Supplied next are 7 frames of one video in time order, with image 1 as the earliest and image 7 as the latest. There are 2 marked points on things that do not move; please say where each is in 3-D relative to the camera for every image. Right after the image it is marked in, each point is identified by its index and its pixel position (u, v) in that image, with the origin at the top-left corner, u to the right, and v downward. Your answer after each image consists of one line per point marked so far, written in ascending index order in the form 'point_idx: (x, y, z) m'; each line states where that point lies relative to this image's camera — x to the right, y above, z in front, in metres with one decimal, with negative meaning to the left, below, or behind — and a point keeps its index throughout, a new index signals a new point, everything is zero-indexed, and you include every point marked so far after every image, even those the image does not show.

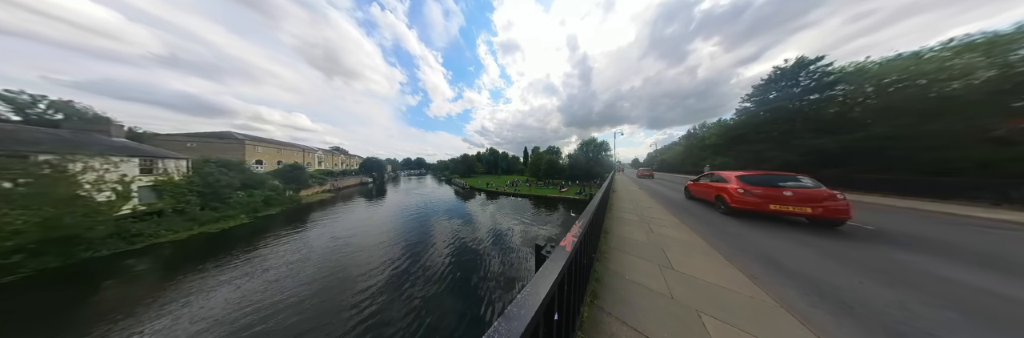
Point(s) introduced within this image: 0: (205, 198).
0: (-31.0, -2.8, +13.1) m
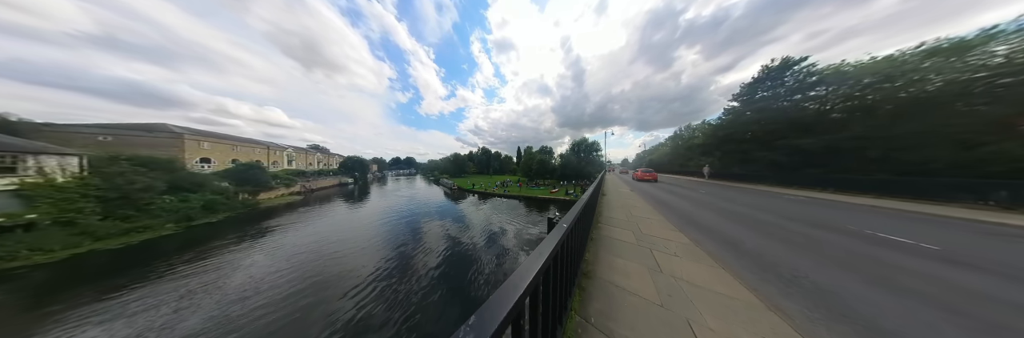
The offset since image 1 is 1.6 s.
0: (-32.5, -2.8, +10.5) m
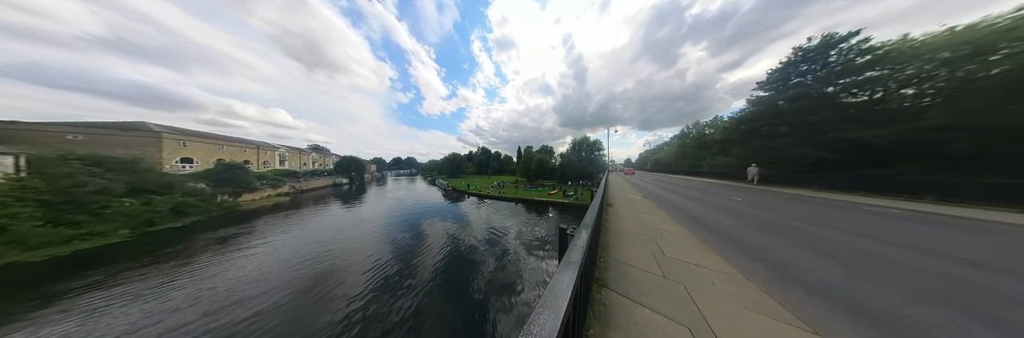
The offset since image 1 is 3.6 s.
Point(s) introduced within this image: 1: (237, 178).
0: (-33.3, -2.8, +9.5) m
1: (-40.7, -1.1, +19.7) m
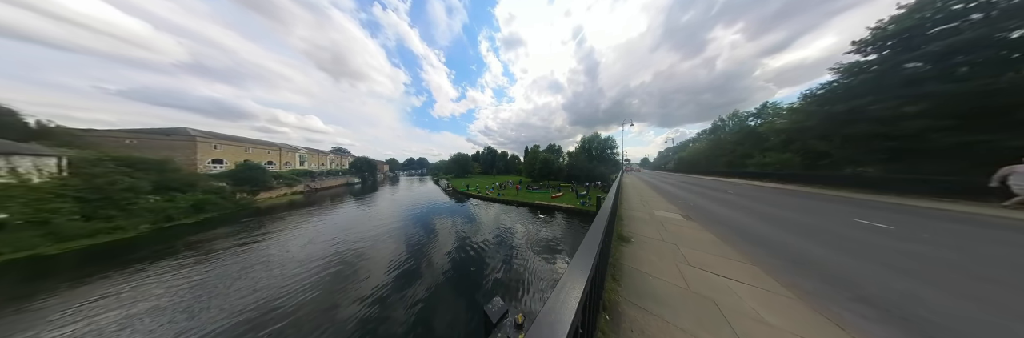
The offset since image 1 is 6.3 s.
0: (-33.8, -2.8, +10.4) m
1: (-40.5, -1.2, +21.1) m
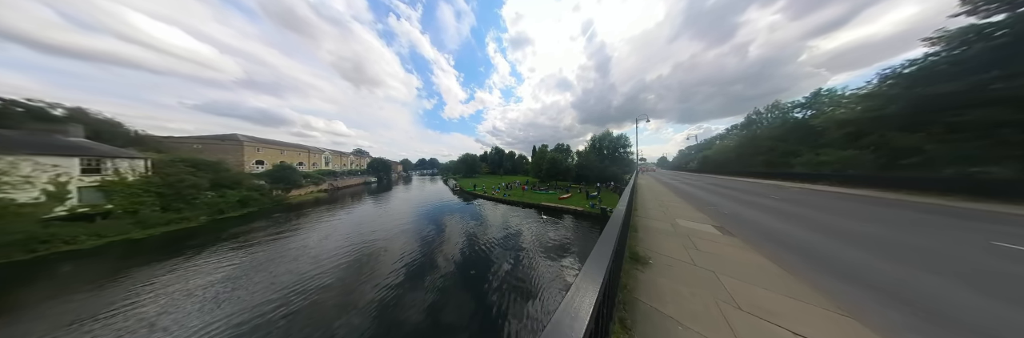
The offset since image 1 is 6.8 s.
0: (-33.4, -3.0, +12.1) m
1: (-39.4, -1.4, +23.2) m
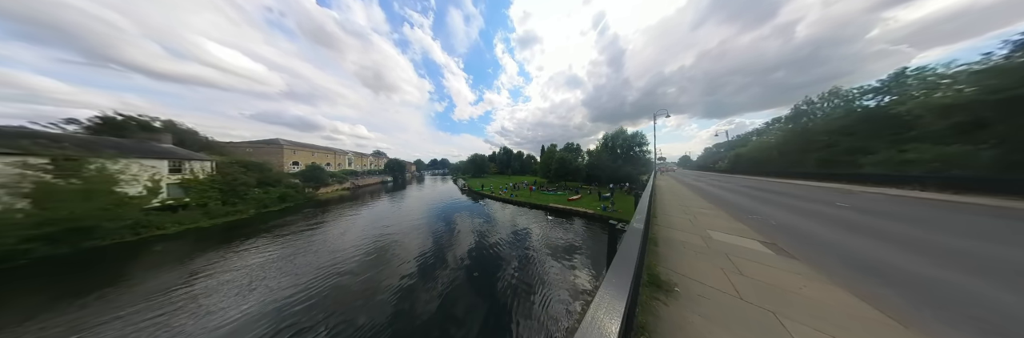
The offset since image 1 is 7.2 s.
0: (-32.8, -3.2, +14.0) m
1: (-38.1, -1.6, +25.4) m
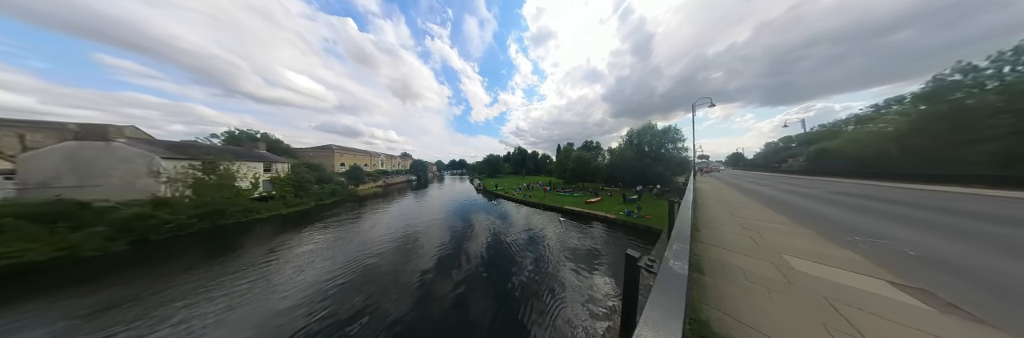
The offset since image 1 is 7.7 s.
0: (-31.5, -3.4, +17.1) m
1: (-35.4, -1.8, +29.0) m
